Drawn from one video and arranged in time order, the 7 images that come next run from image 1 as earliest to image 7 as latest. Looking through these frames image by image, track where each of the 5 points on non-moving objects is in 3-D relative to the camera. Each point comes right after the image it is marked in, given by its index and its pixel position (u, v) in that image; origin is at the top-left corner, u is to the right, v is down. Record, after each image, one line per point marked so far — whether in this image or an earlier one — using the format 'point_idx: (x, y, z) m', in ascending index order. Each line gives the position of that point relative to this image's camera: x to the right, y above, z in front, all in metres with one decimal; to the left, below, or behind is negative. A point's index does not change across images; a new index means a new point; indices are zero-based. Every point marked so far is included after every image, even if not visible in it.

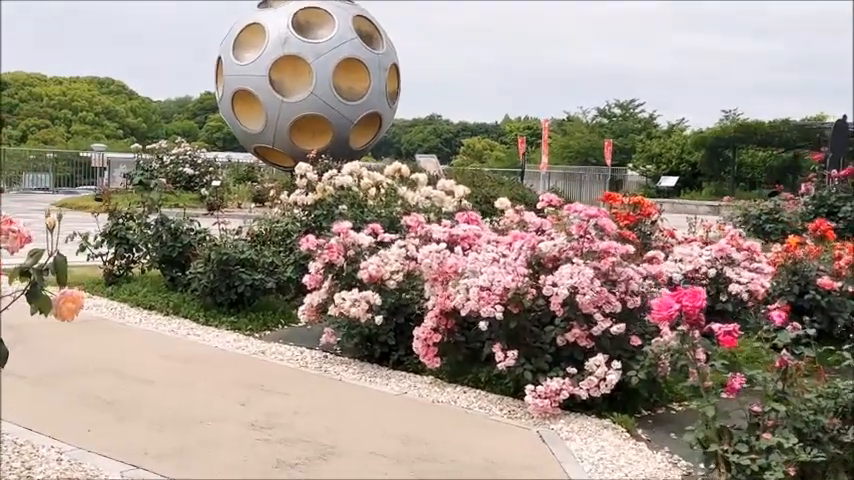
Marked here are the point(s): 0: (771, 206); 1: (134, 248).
0: (+4.1, +0.4, +12.8) m
1: (-2.1, -0.1, +7.5) m
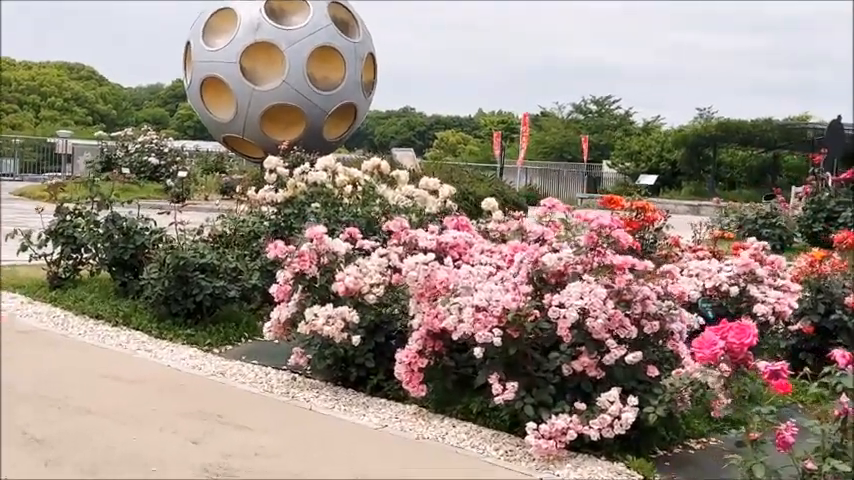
0: (+3.9, +0.3, +12.1) m
1: (-2.2, -0.1, +6.7) m
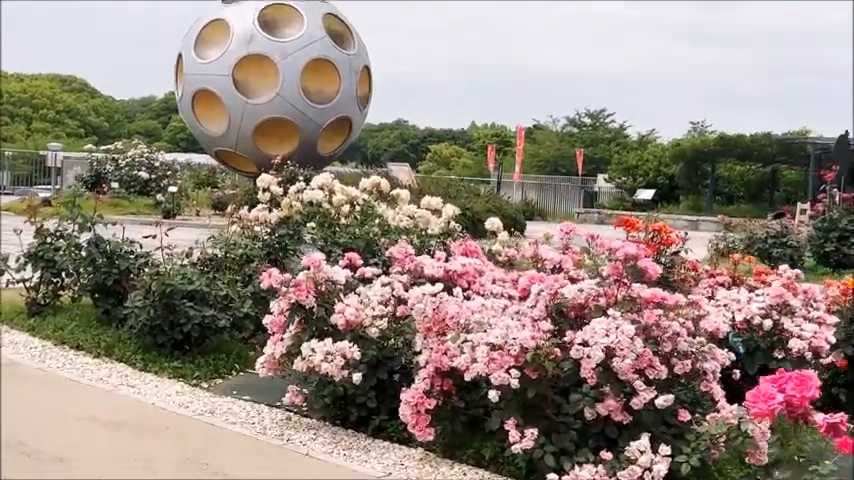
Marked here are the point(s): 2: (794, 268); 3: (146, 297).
0: (+3.8, +0.1, +11.7) m
1: (-2.1, -0.2, +6.3) m
2: (+3.8, -0.3, +11.2) m
3: (-1.5, -0.3, +5.8) m
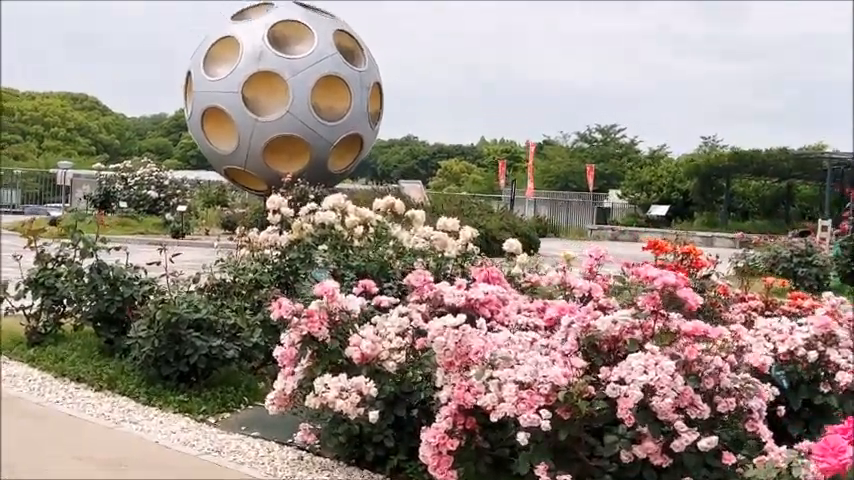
0: (+4.0, -0.1, +11.4) m
1: (-2.0, -0.3, +6.0) m
2: (+4.0, -0.5, +10.9) m
3: (-1.4, -0.4, +5.5) m
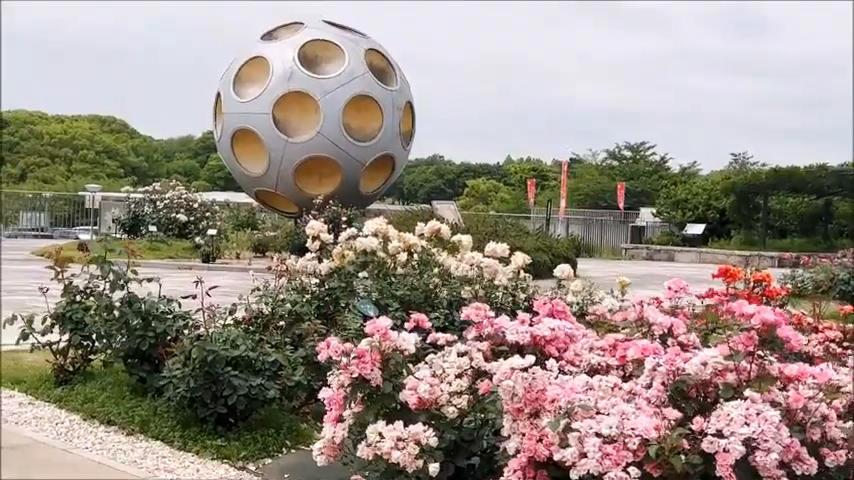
0: (+4.4, -0.3, +10.9) m
1: (-1.8, -0.5, +5.7) m
2: (+4.4, -0.7, +10.4) m
3: (-1.1, -0.6, +5.1) m
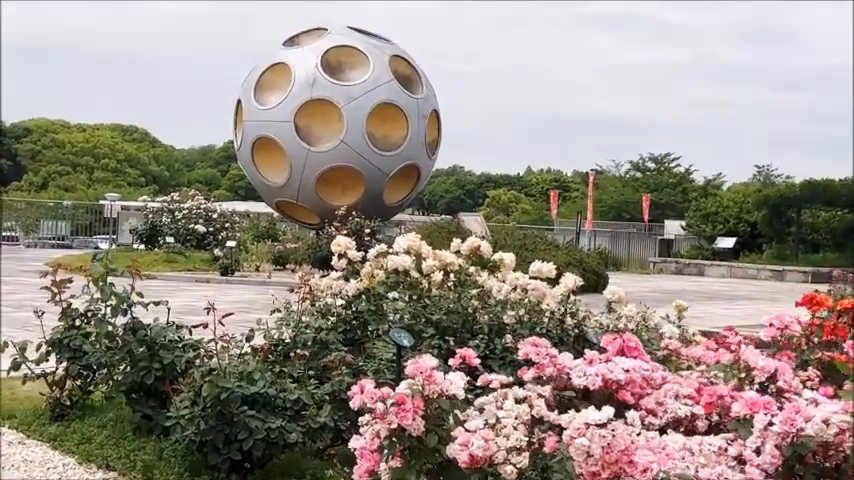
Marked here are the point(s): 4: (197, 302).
0: (+4.7, -0.5, +10.2) m
1: (-1.6, -0.6, +5.0) m
2: (+4.7, -0.9, +9.6) m
3: (-1.0, -0.7, +4.4) m
4: (-2.5, -0.7, +11.8) m
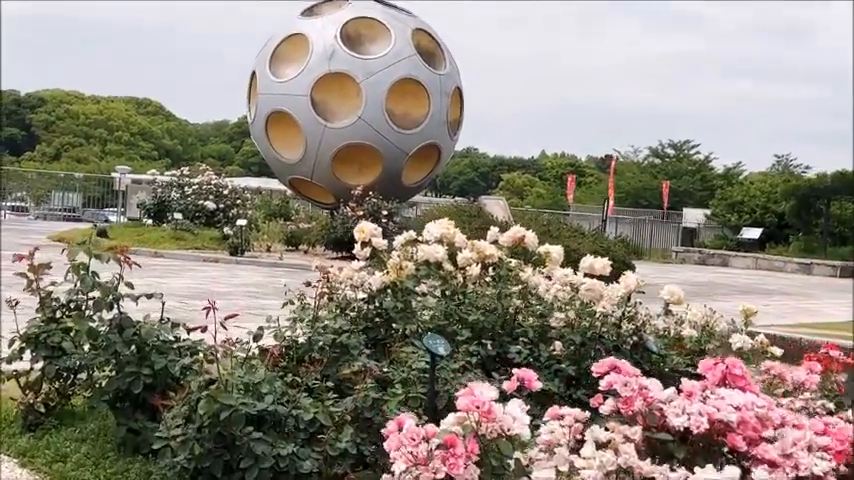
0: (+4.9, -0.5, +9.3) m
1: (-1.4, -0.5, +4.3) m
2: (+4.9, -0.9, +8.8) m
3: (-0.8, -0.6, +3.7) m
4: (-2.3, -0.4, +11.0) m
